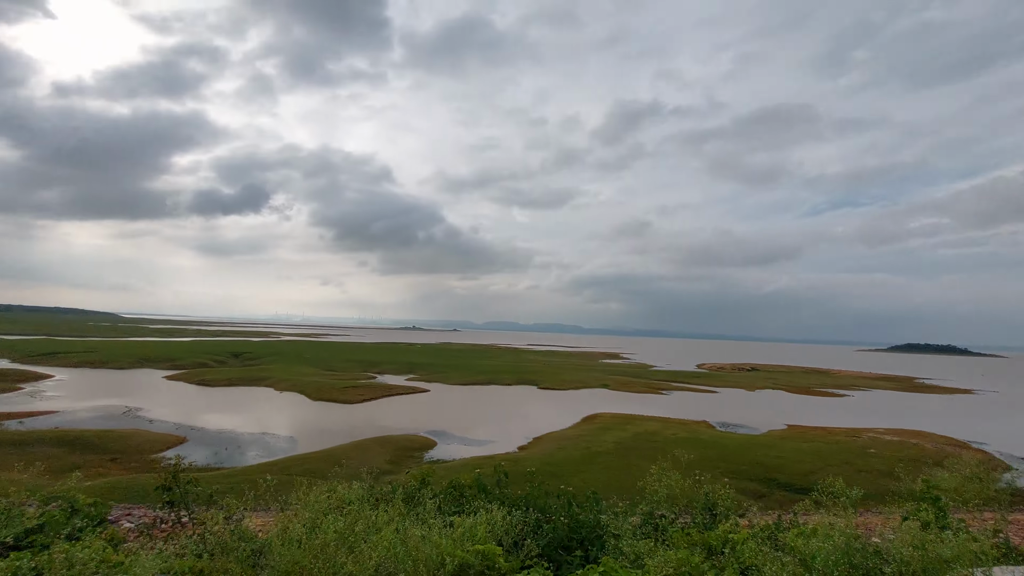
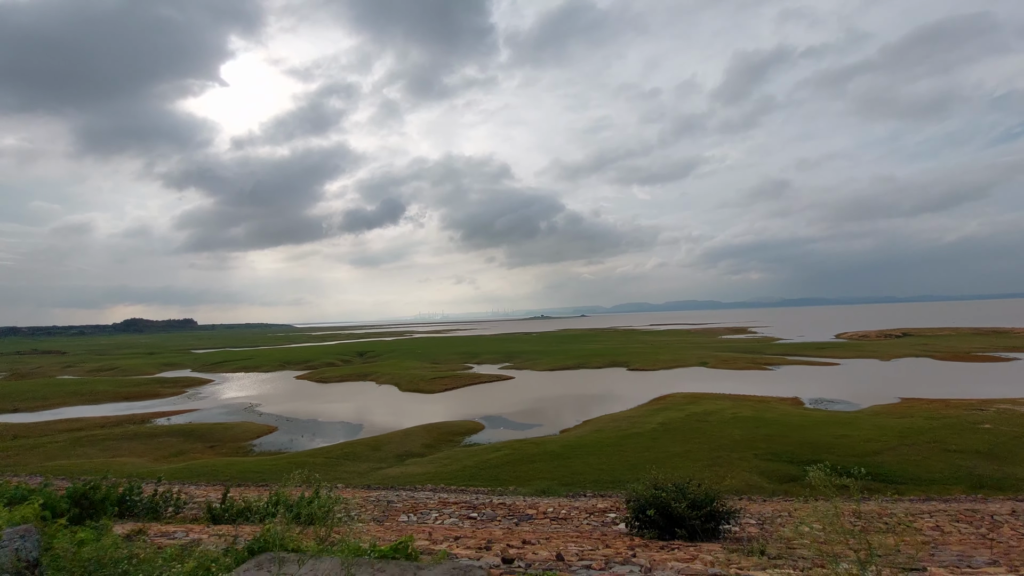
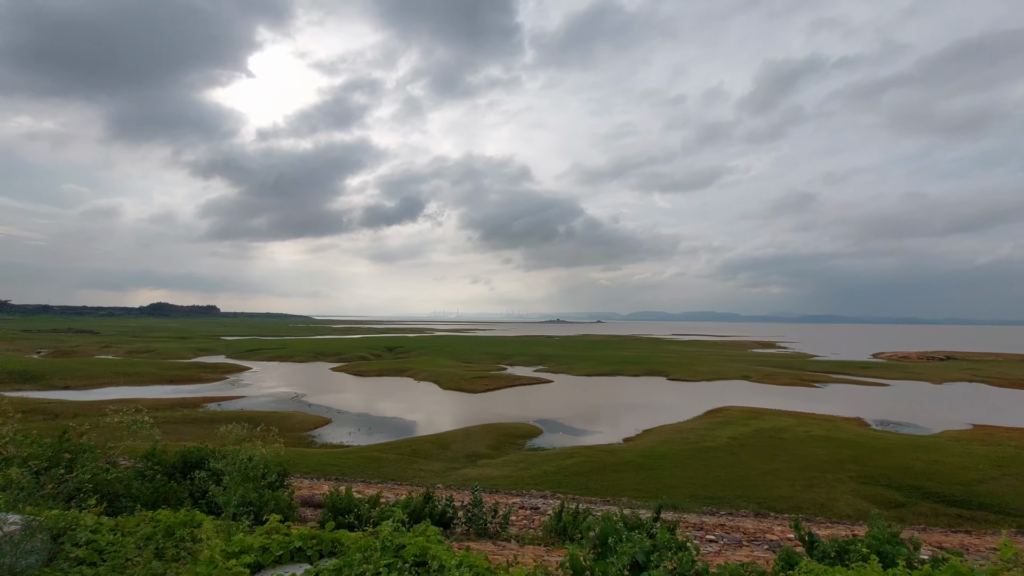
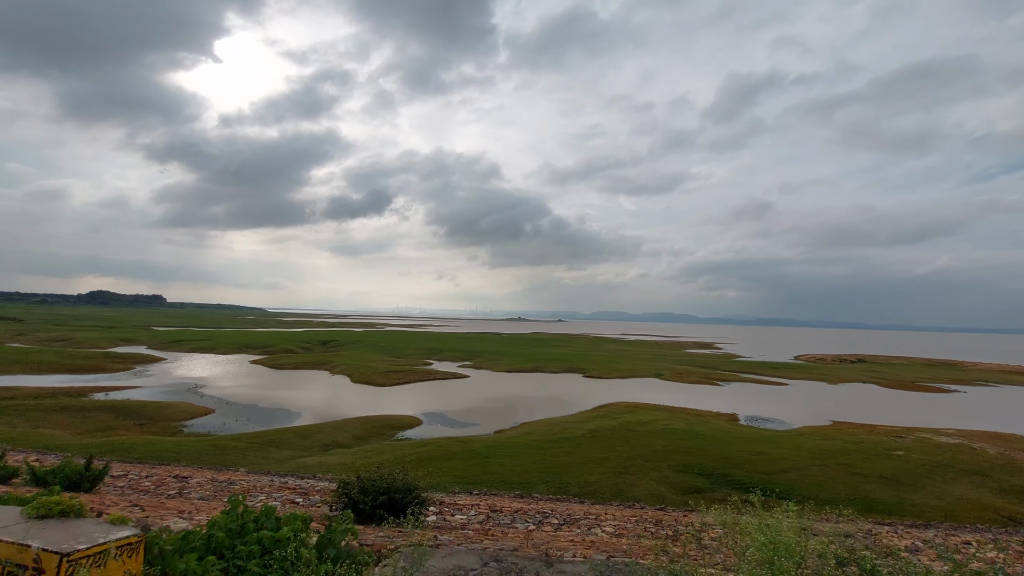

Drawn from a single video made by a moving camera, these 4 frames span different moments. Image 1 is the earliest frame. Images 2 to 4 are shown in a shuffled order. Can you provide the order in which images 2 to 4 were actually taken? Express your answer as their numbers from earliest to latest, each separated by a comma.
3, 2, 4
